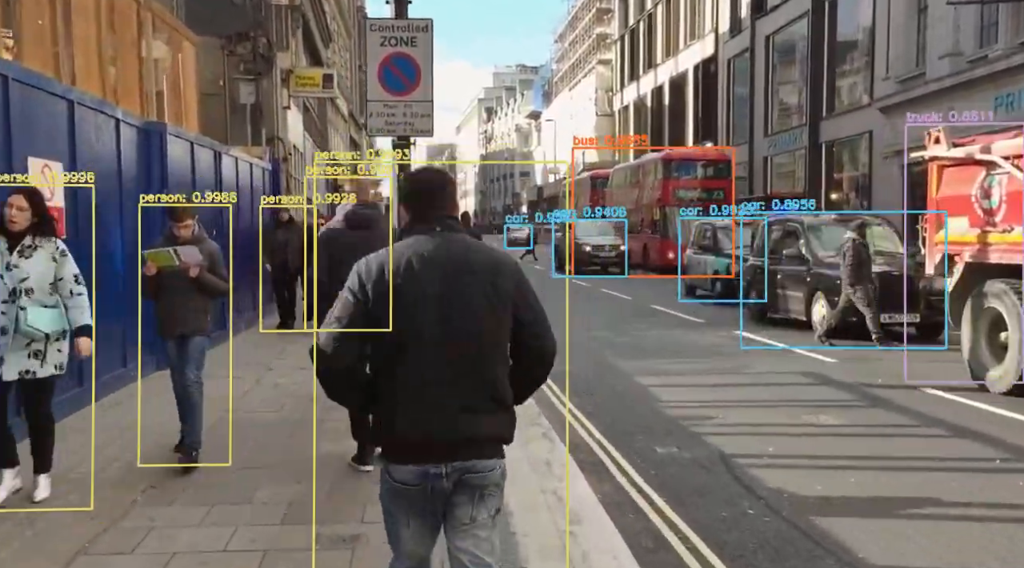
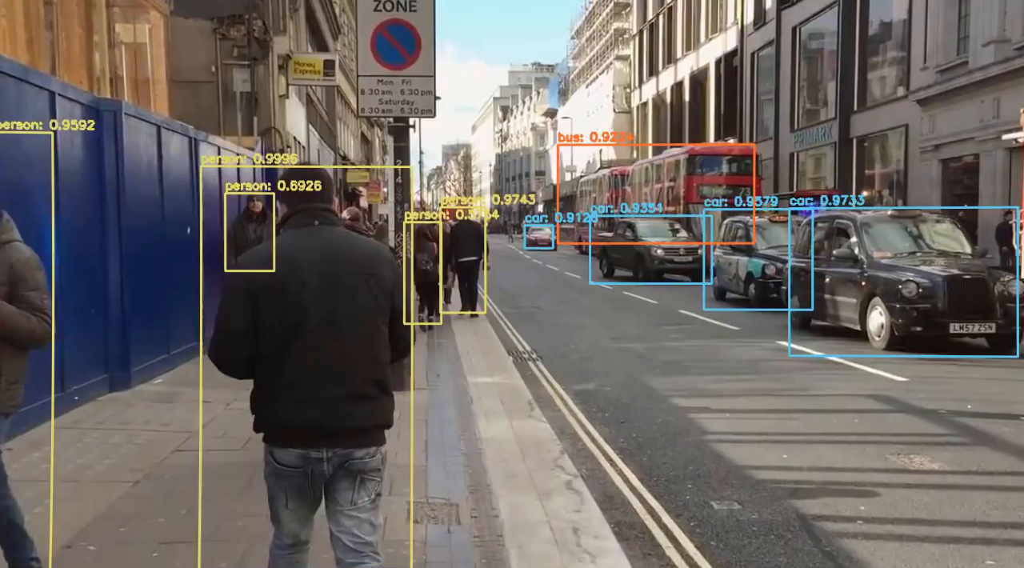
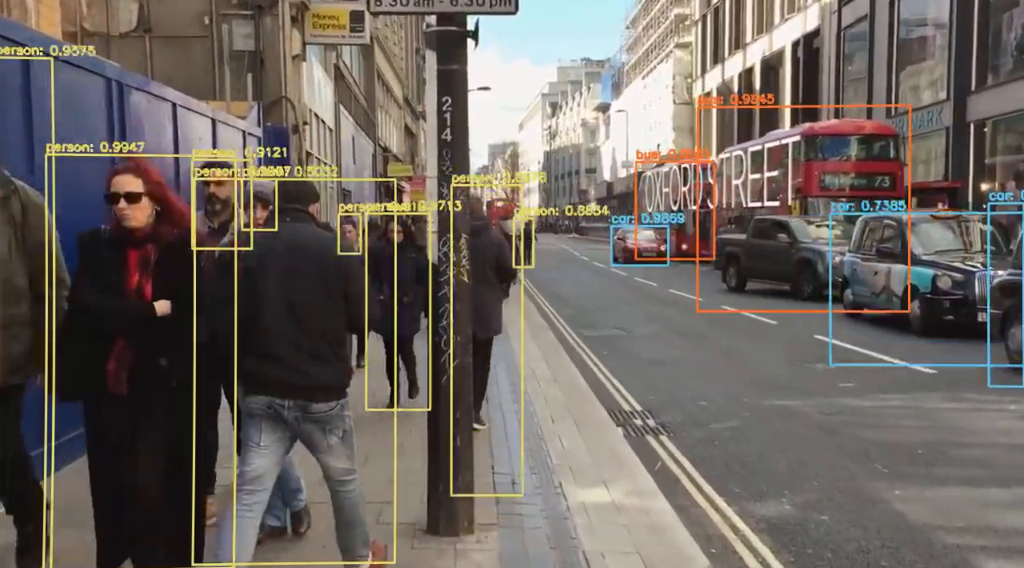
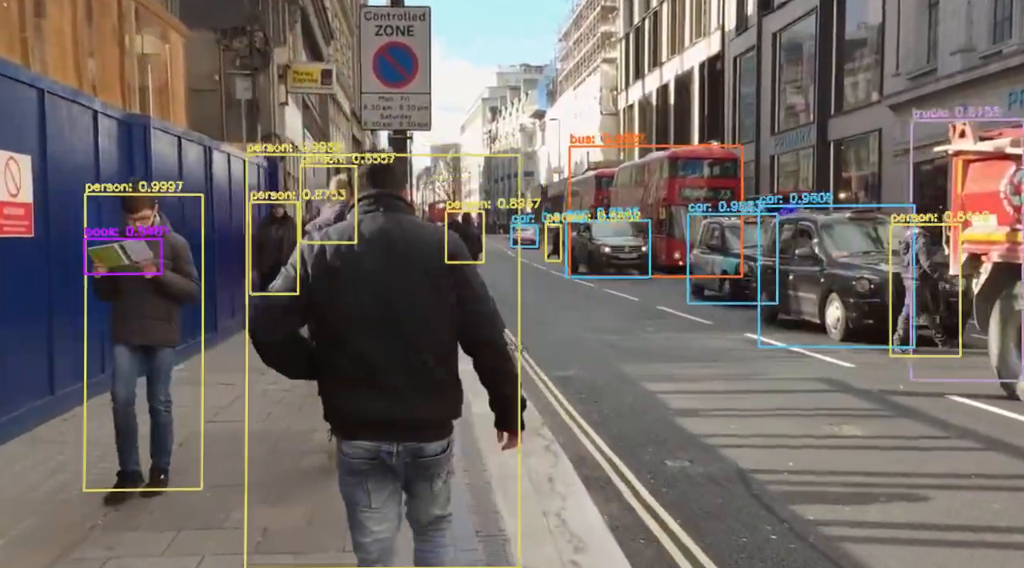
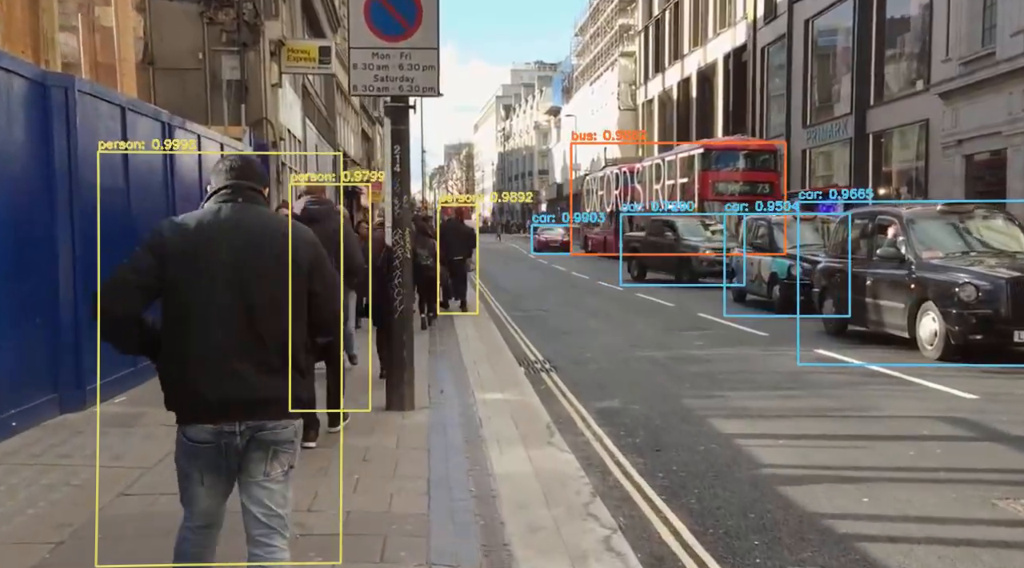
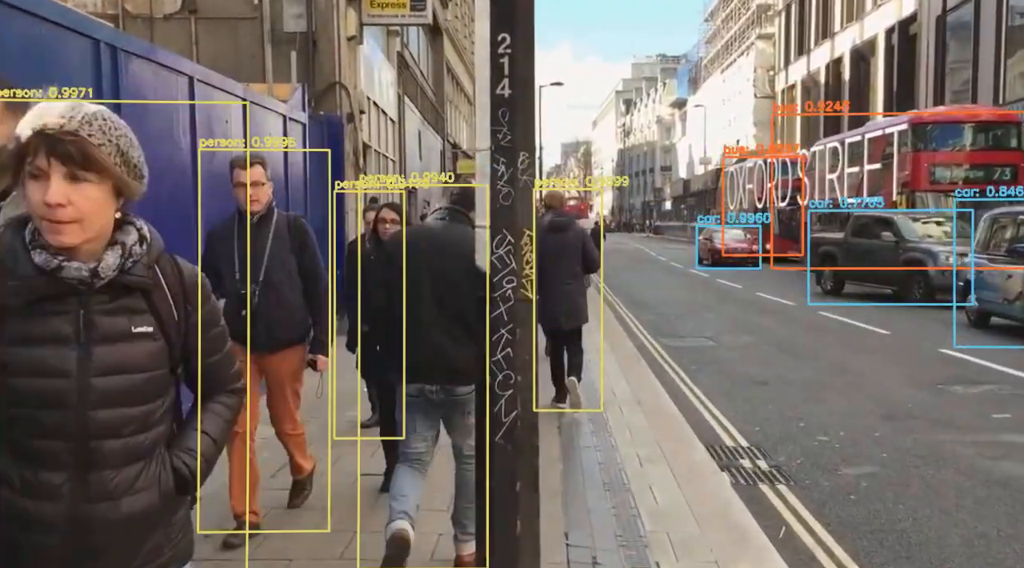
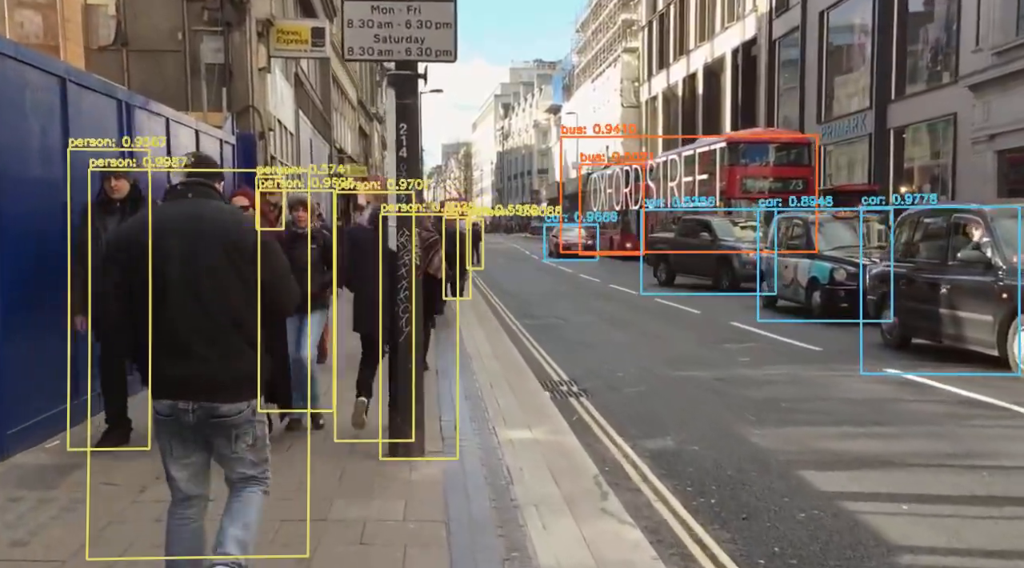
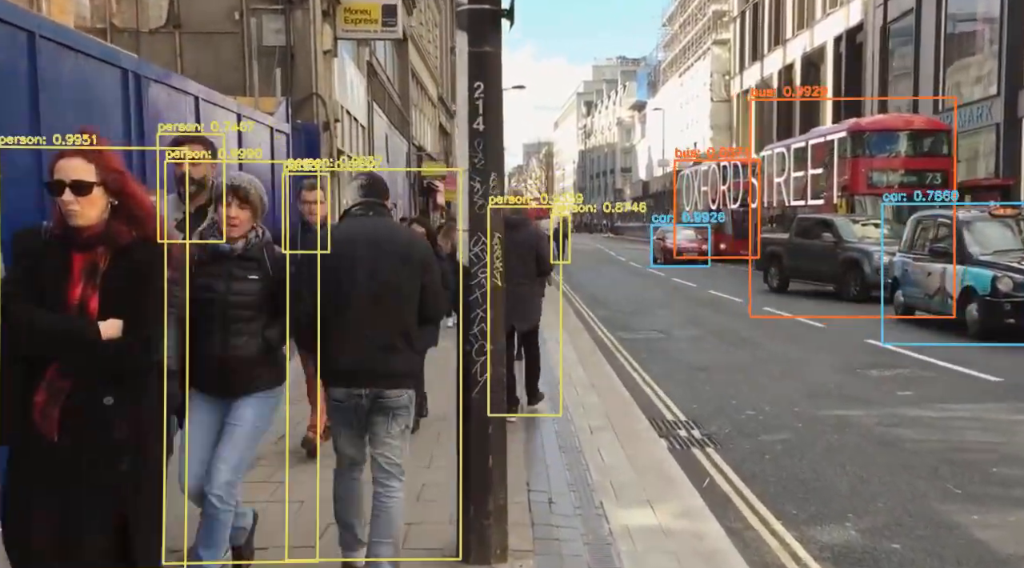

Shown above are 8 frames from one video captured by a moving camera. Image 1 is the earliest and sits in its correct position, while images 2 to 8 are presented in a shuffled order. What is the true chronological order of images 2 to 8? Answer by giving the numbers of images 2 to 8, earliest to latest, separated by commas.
4, 2, 5, 7, 3, 8, 6
